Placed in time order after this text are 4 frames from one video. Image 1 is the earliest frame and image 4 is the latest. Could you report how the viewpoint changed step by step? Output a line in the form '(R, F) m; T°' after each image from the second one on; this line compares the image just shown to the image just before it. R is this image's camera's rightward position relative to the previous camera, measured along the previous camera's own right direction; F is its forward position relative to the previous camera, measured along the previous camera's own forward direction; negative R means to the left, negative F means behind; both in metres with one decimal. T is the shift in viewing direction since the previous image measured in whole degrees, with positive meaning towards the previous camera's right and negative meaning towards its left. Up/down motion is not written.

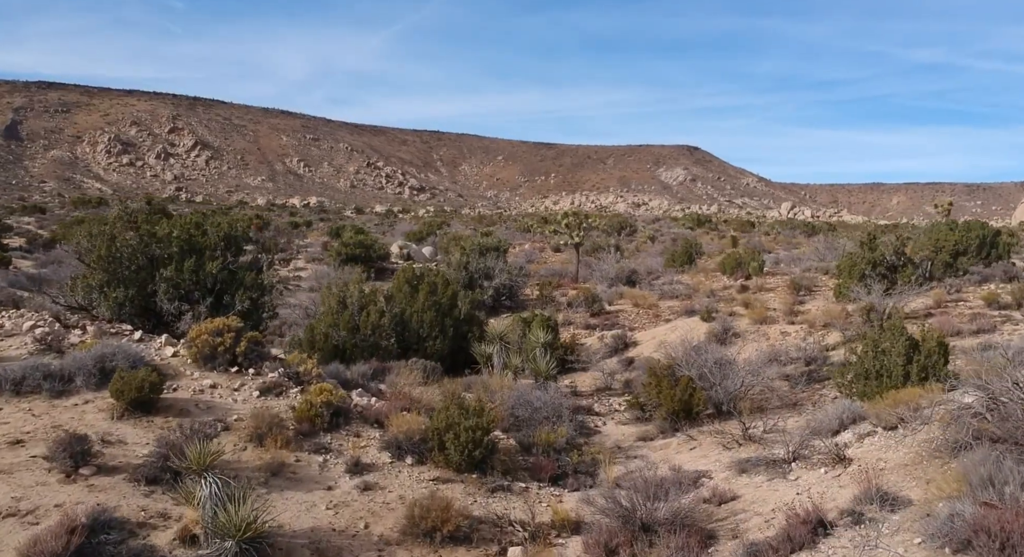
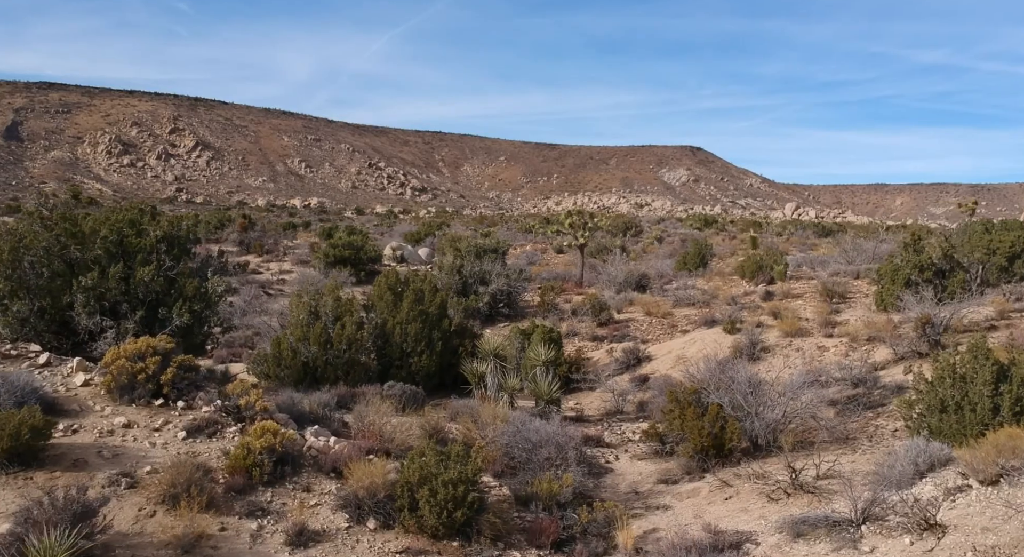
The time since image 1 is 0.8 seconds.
(+0.1, +2.1) m; 0°
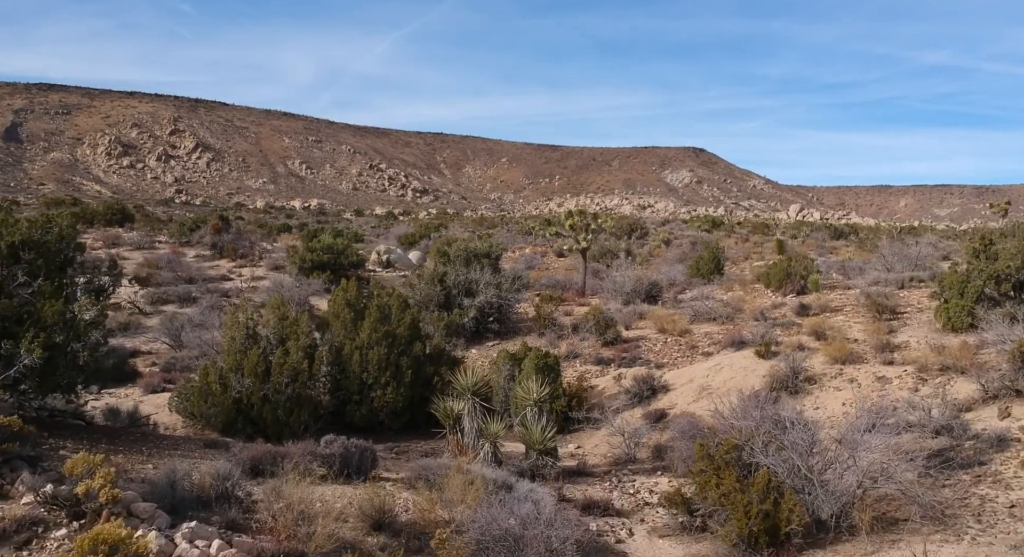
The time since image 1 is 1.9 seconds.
(+0.2, +2.8) m; 0°
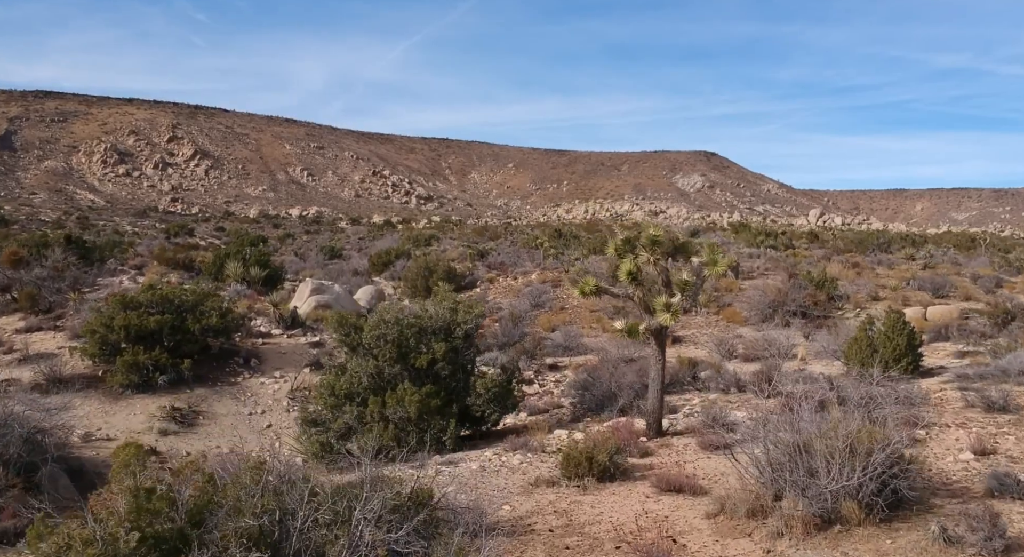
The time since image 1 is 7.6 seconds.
(+0.3, +13.2) m; 0°
